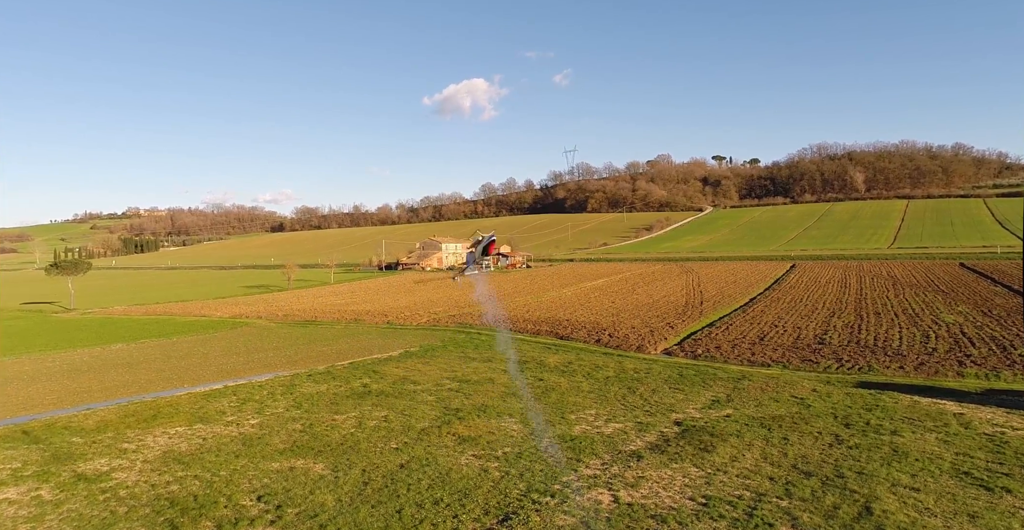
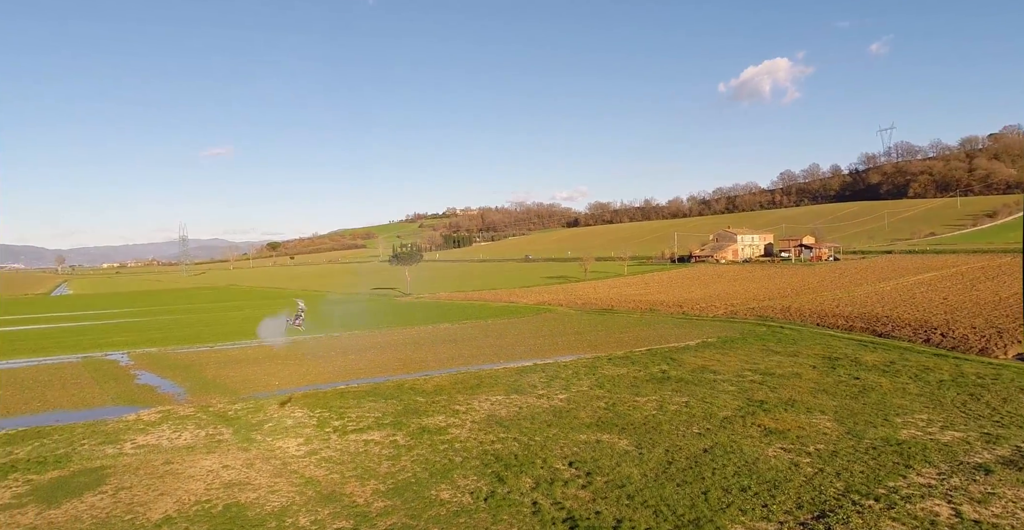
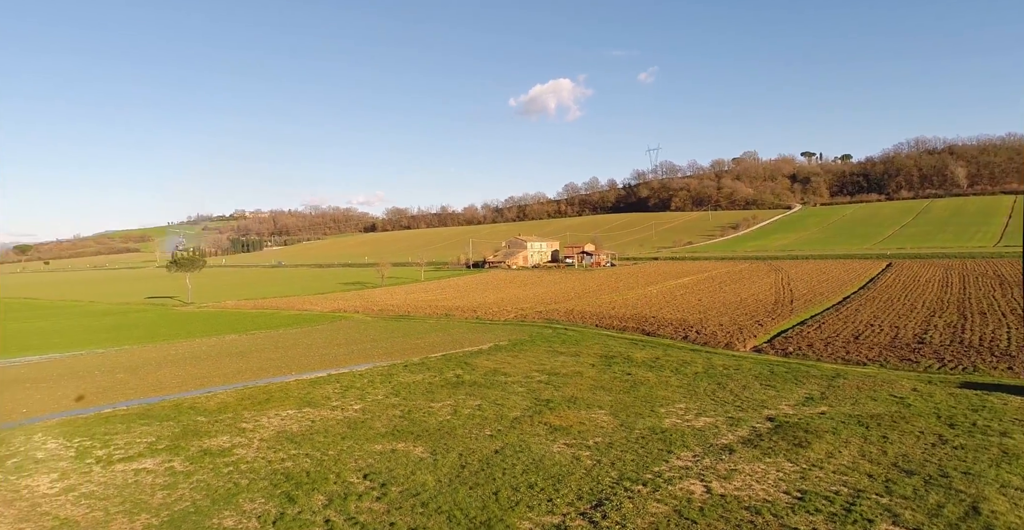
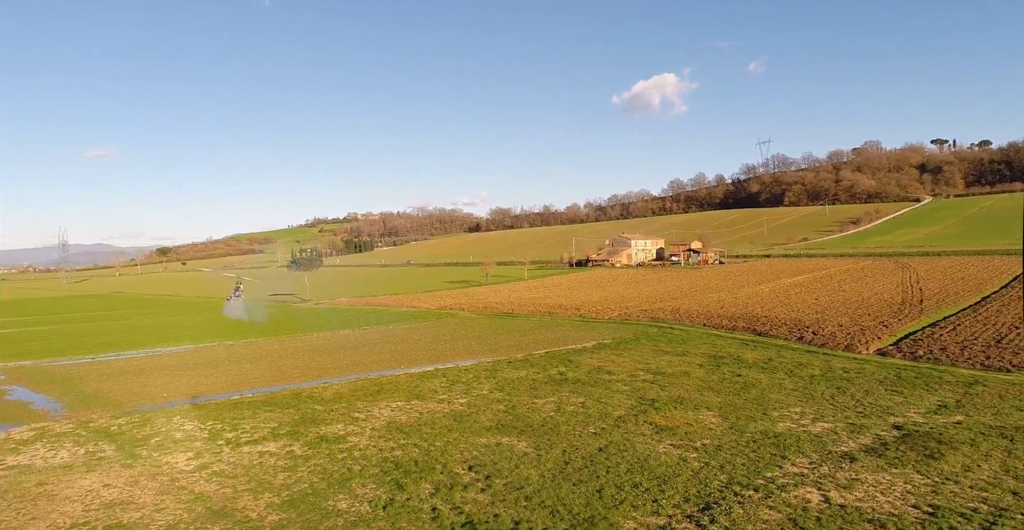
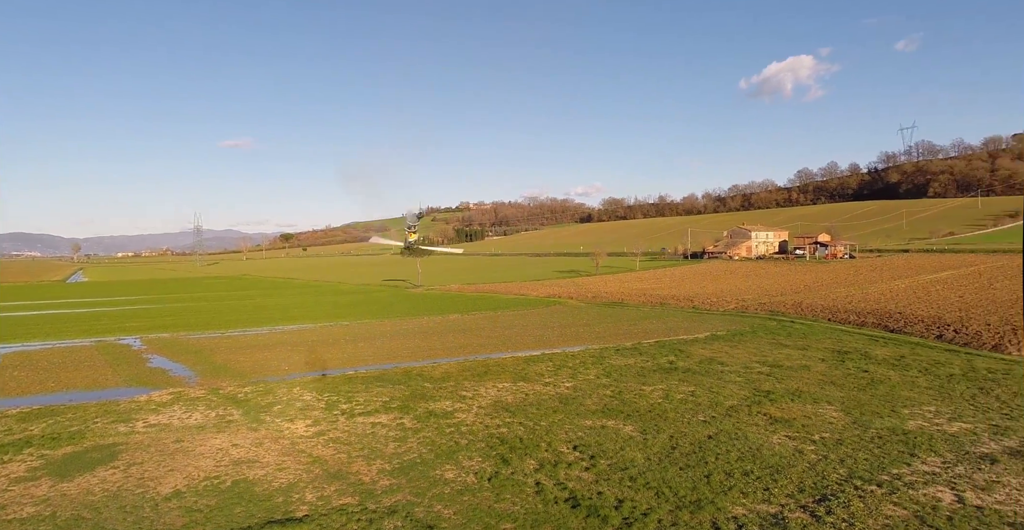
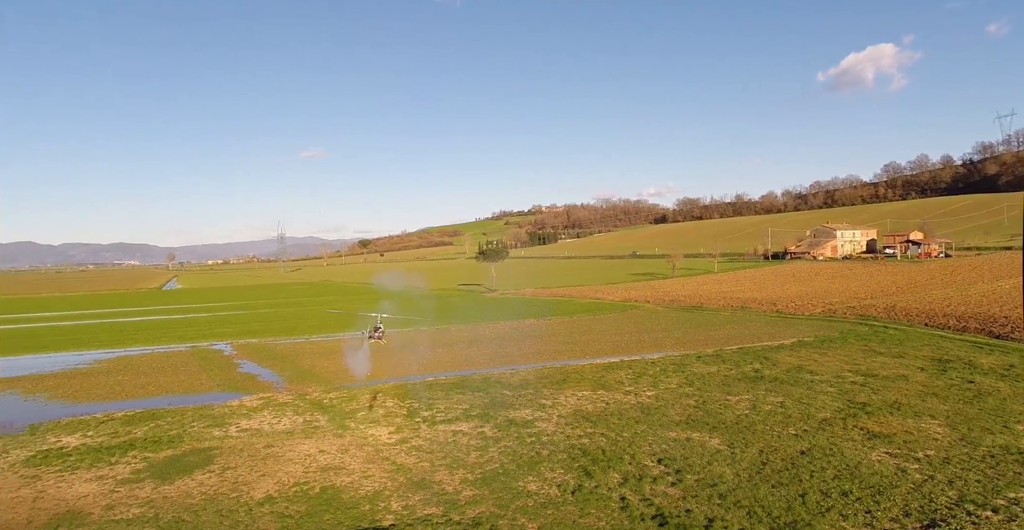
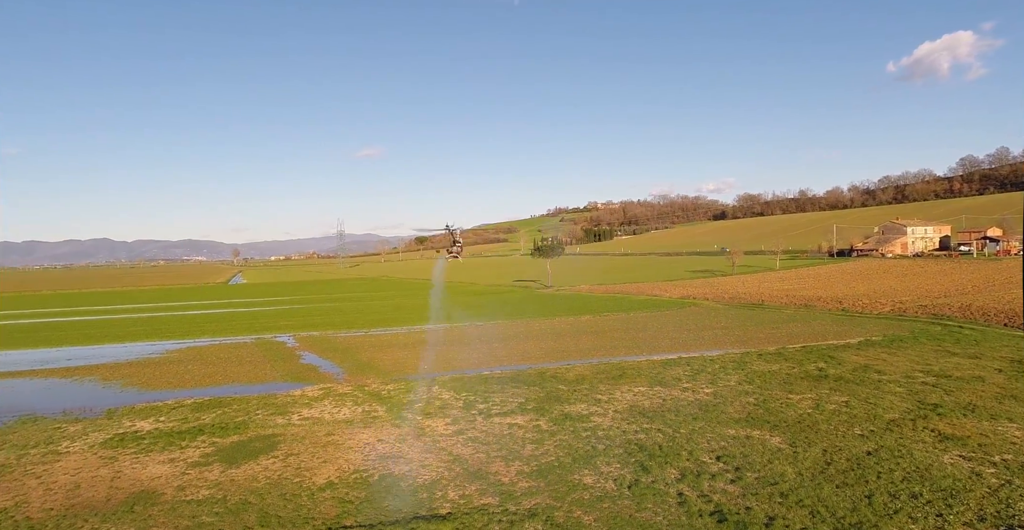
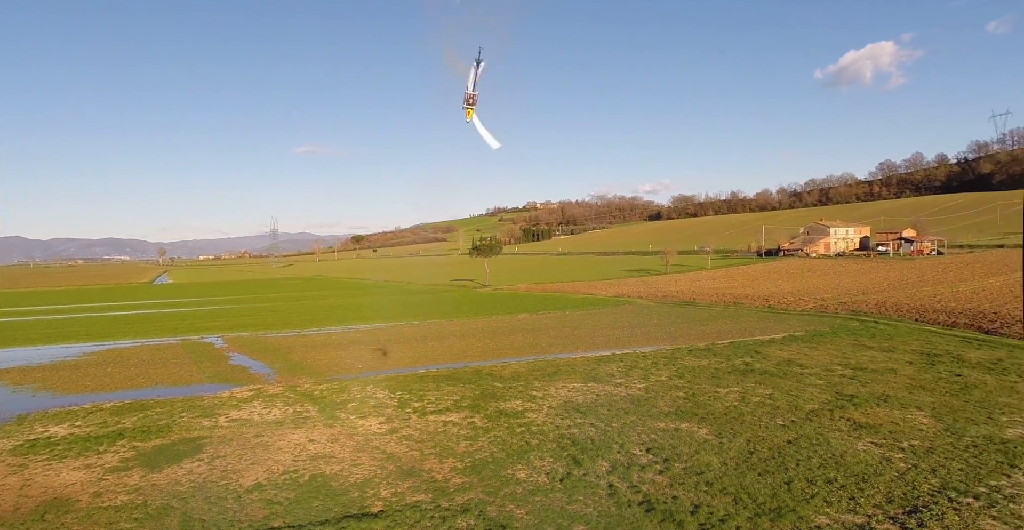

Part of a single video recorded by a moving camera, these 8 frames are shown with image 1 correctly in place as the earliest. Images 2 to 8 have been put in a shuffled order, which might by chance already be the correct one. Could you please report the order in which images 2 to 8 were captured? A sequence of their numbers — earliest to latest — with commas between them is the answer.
3, 4, 2, 6, 7, 8, 5
